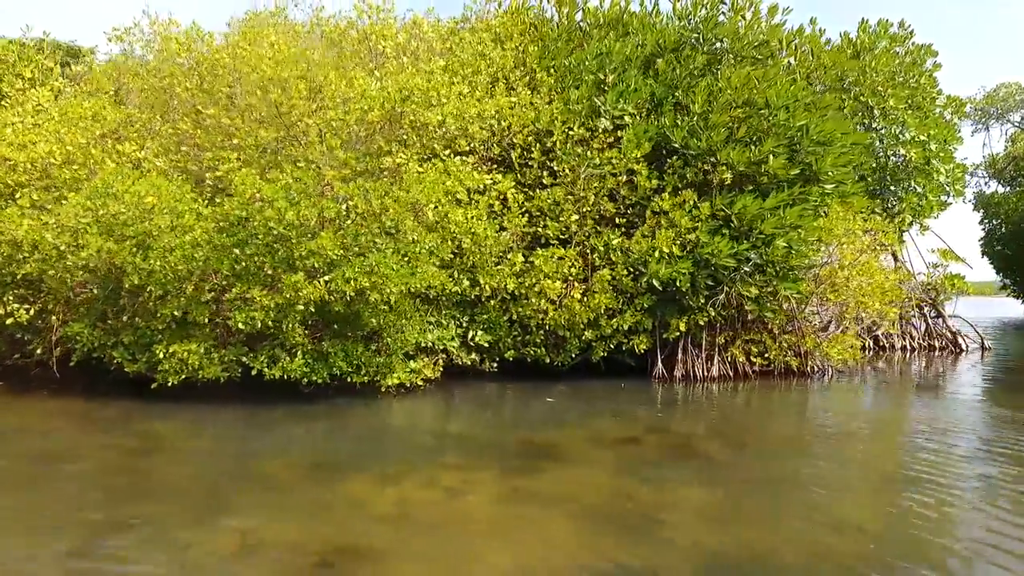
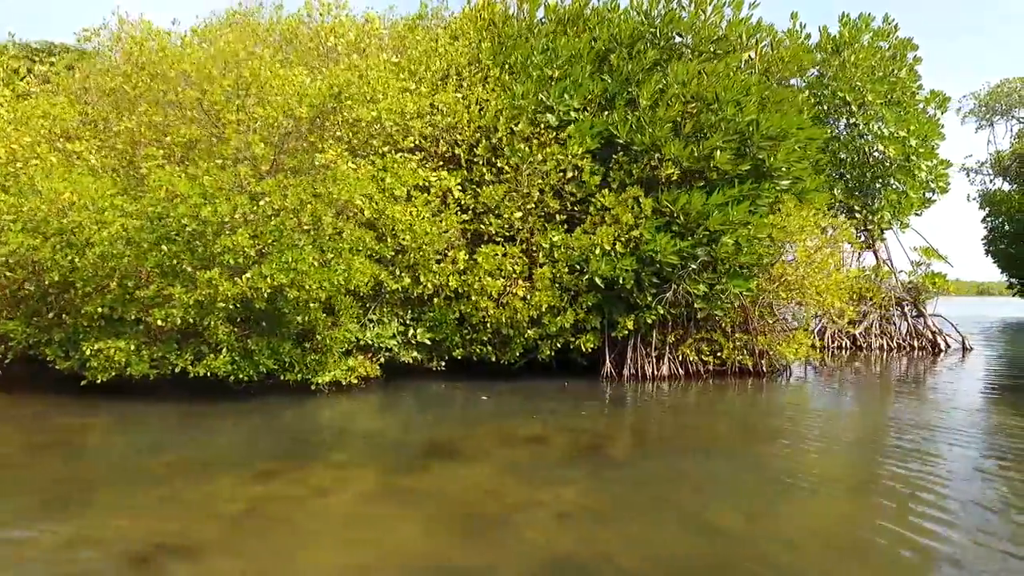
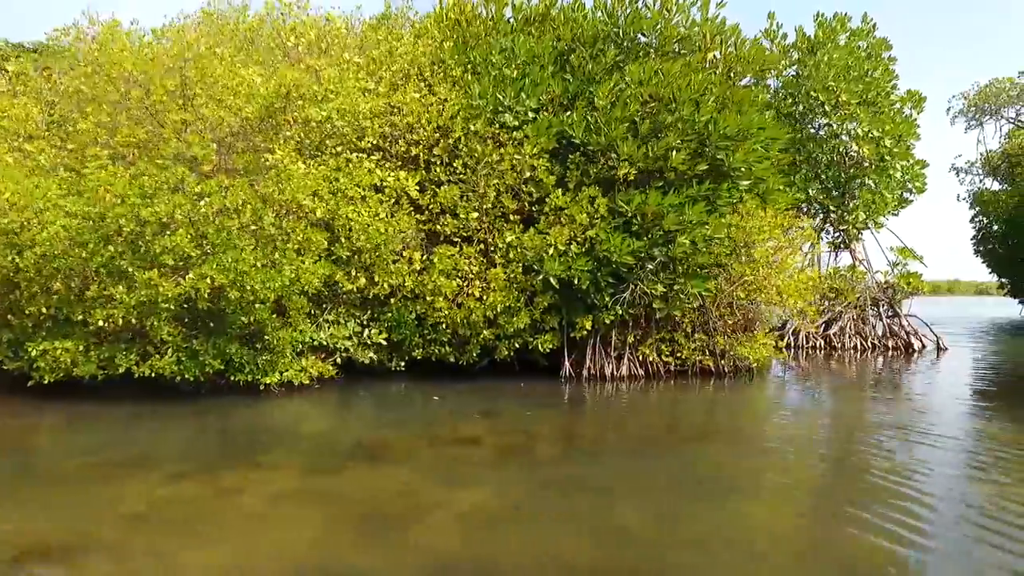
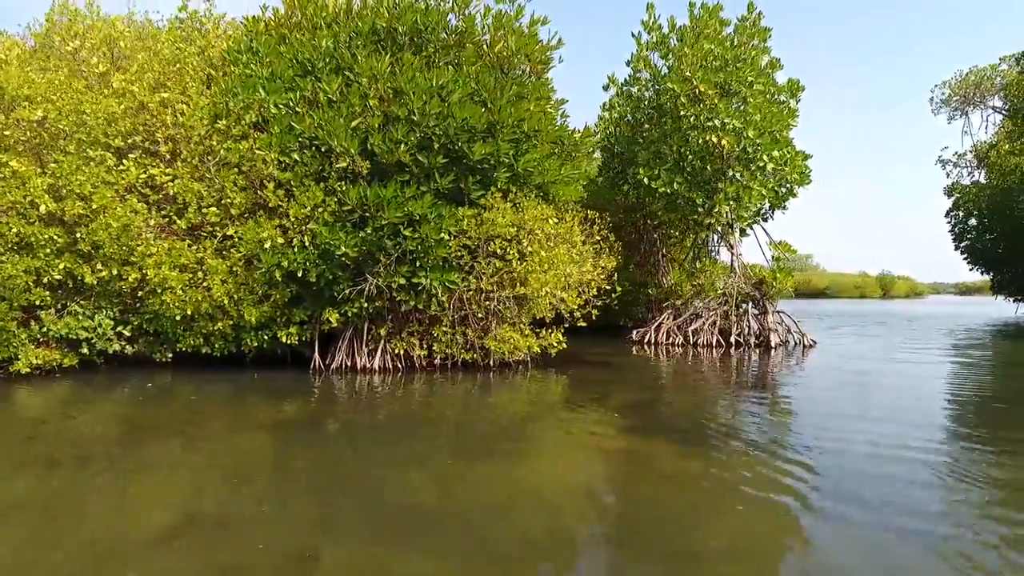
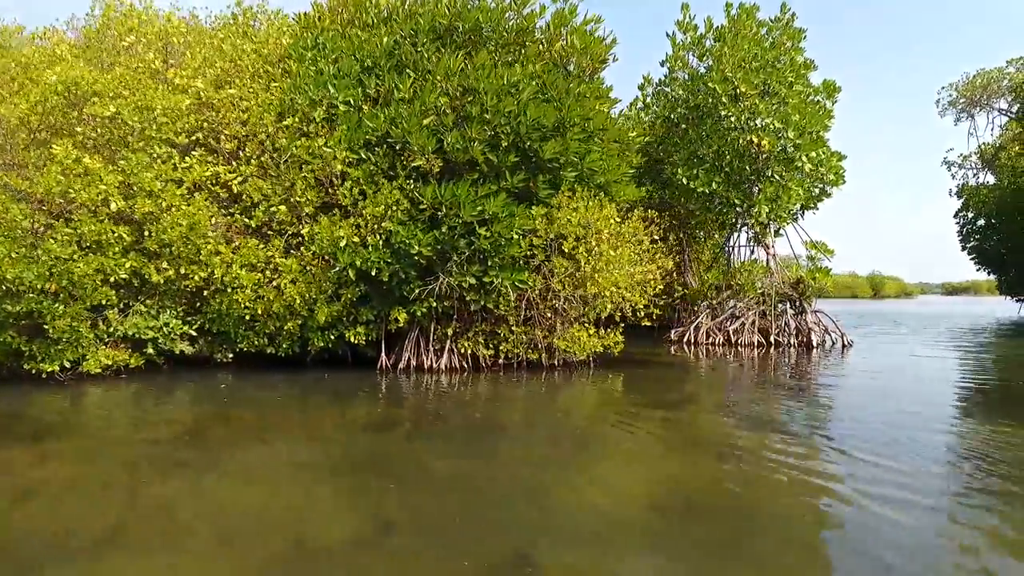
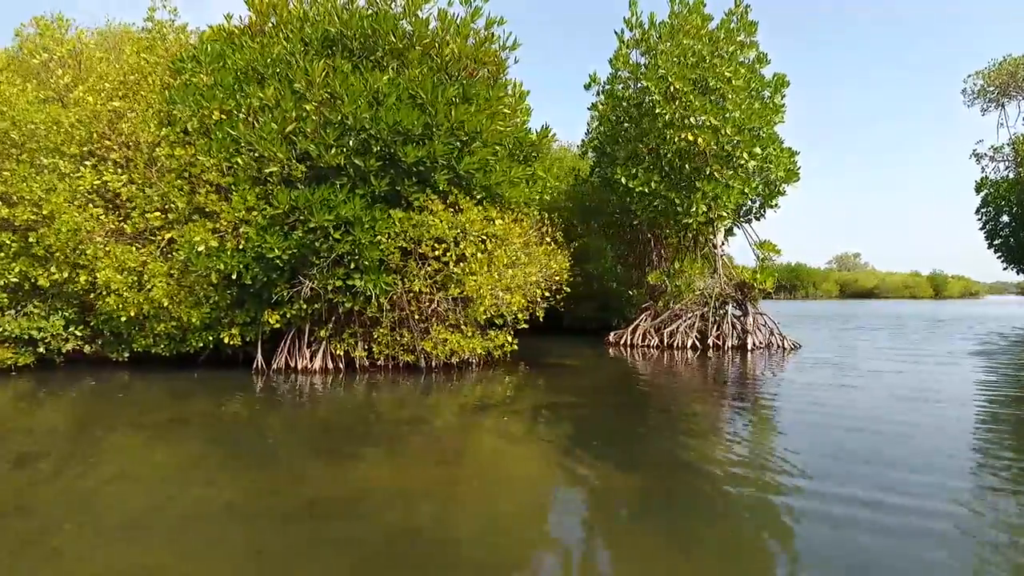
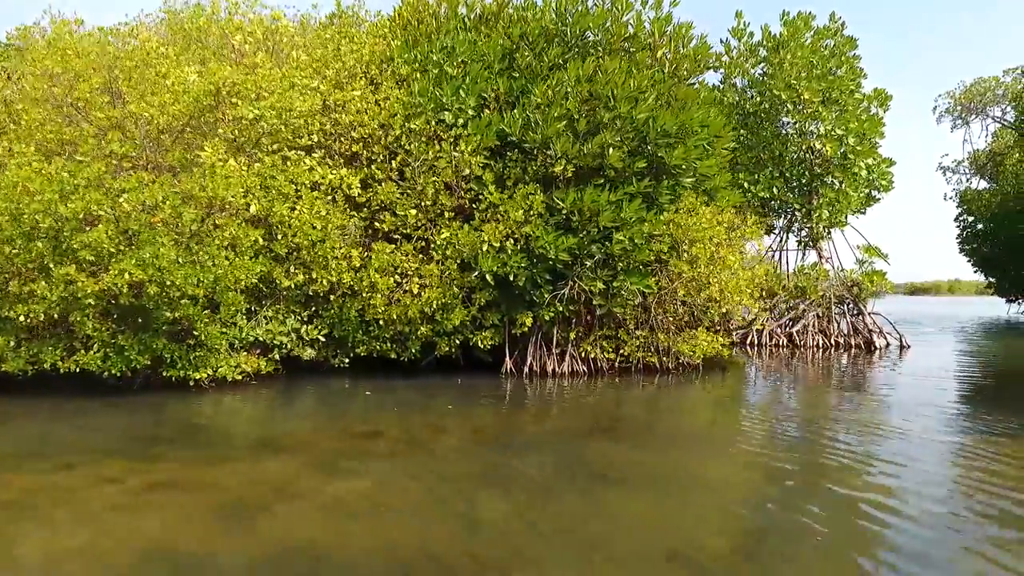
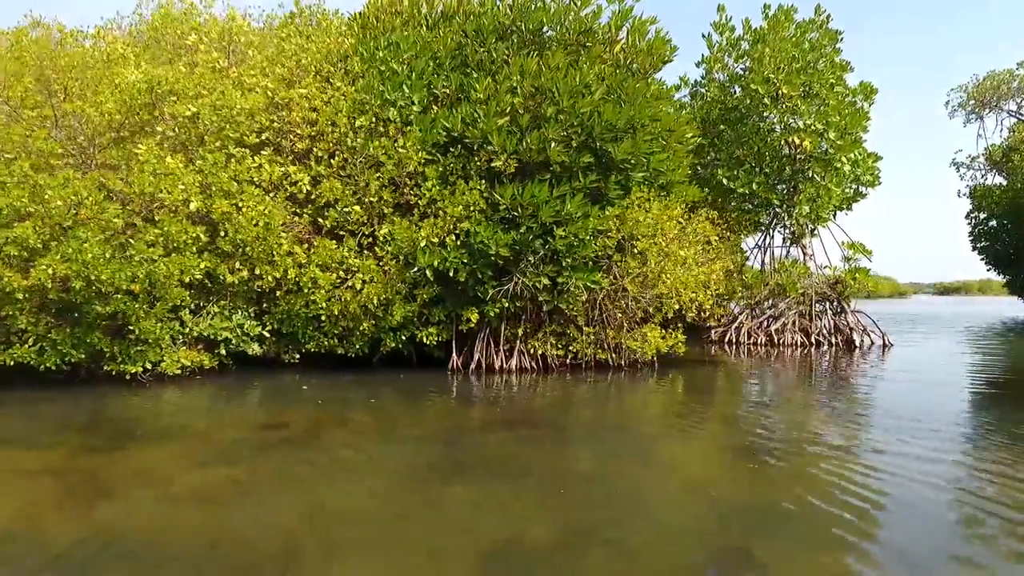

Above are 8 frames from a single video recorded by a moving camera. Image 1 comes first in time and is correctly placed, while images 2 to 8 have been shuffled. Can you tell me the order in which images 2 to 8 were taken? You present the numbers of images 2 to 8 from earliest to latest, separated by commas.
2, 3, 7, 8, 5, 4, 6
